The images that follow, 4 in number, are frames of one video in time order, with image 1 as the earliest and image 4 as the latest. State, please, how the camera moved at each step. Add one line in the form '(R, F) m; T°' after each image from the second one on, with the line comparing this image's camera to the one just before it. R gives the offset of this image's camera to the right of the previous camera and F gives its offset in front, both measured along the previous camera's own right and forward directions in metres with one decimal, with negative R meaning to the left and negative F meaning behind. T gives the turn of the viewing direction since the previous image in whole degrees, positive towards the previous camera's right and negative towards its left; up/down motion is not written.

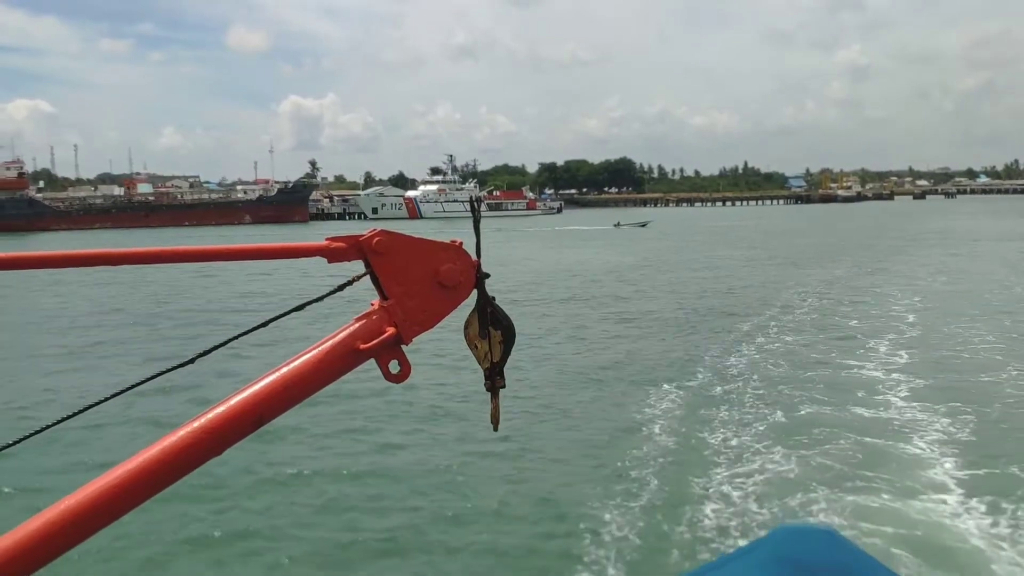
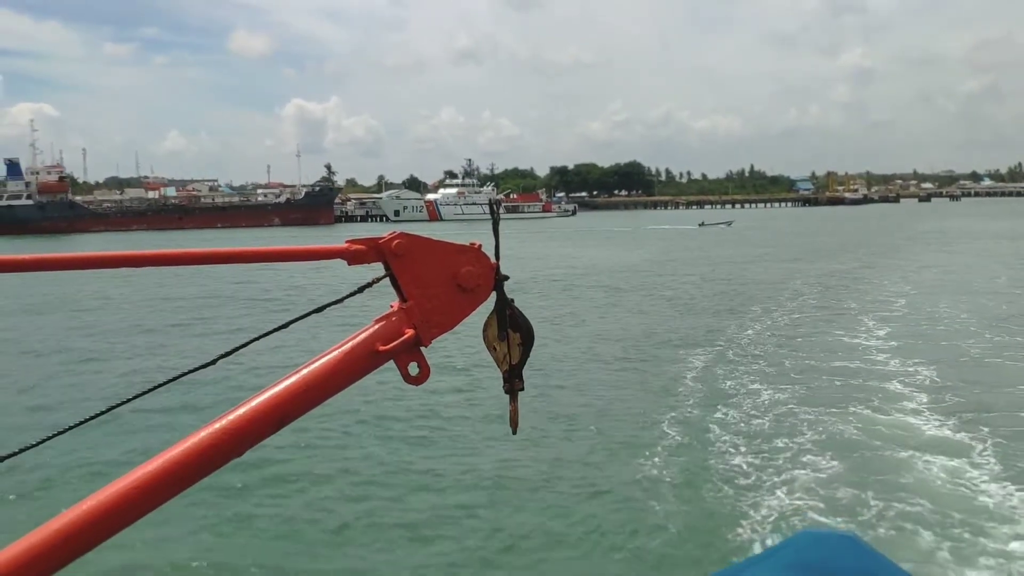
(-0.4, -1.1) m; 0°
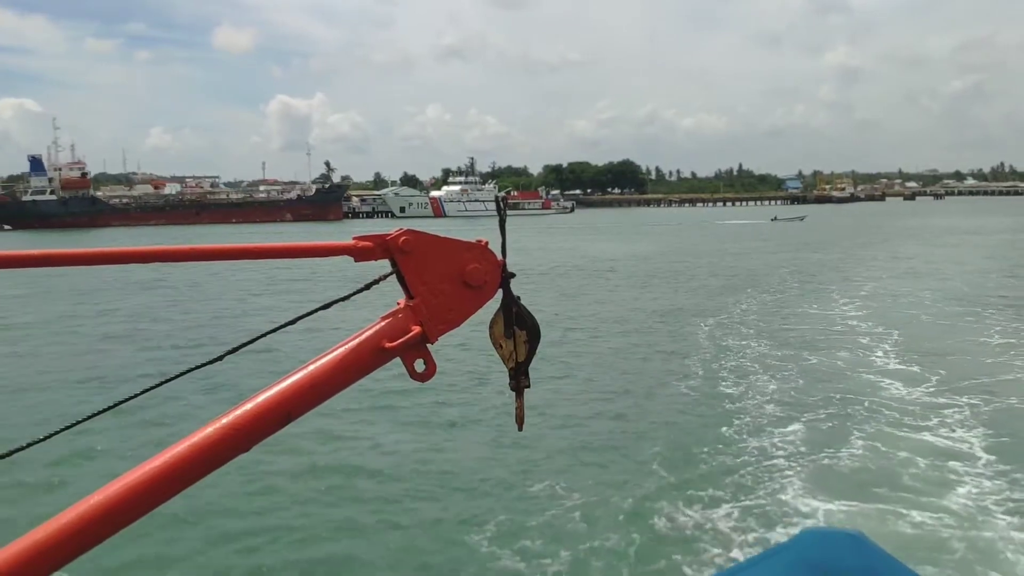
(-0.5, -1.3) m; +1°
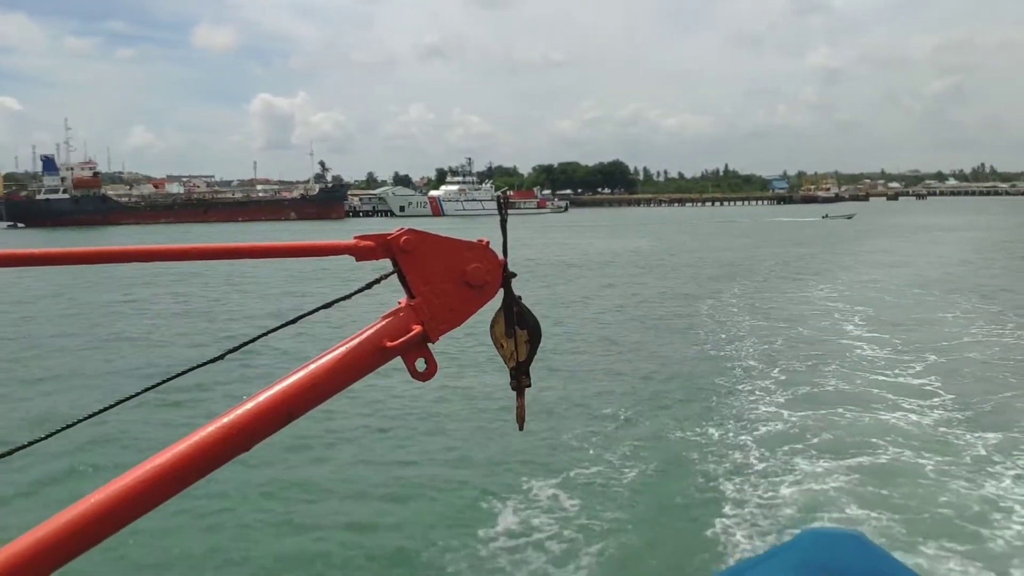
(-0.4, -1.0) m; +1°
